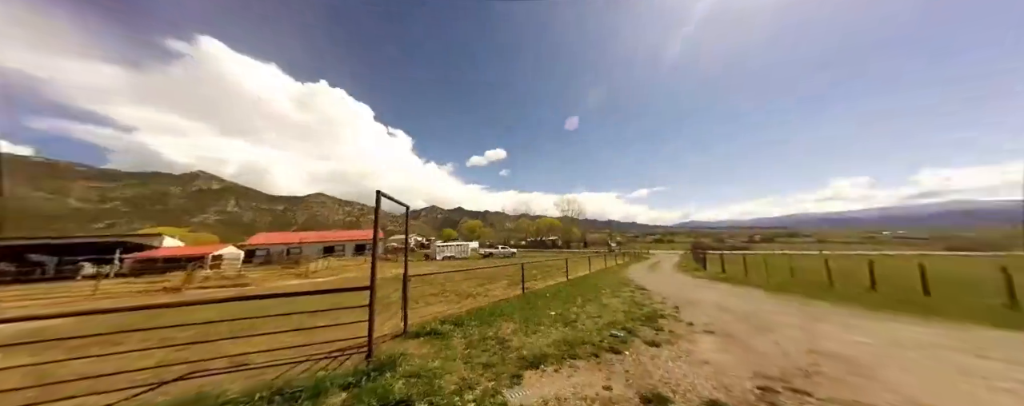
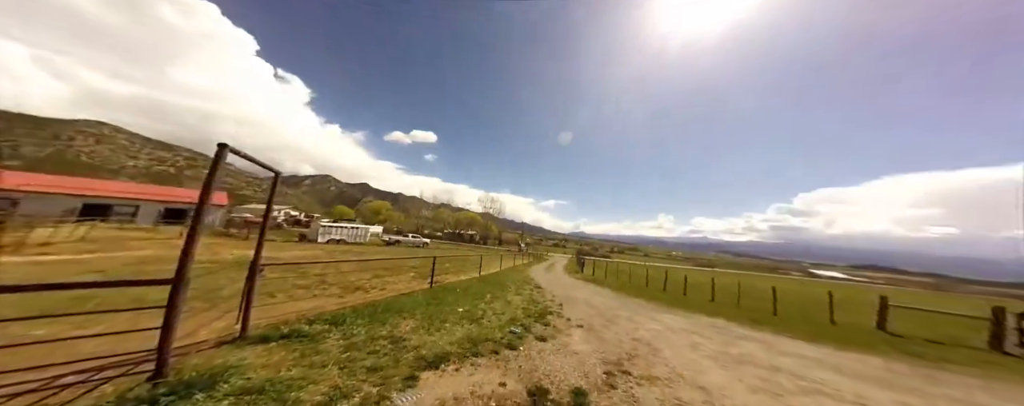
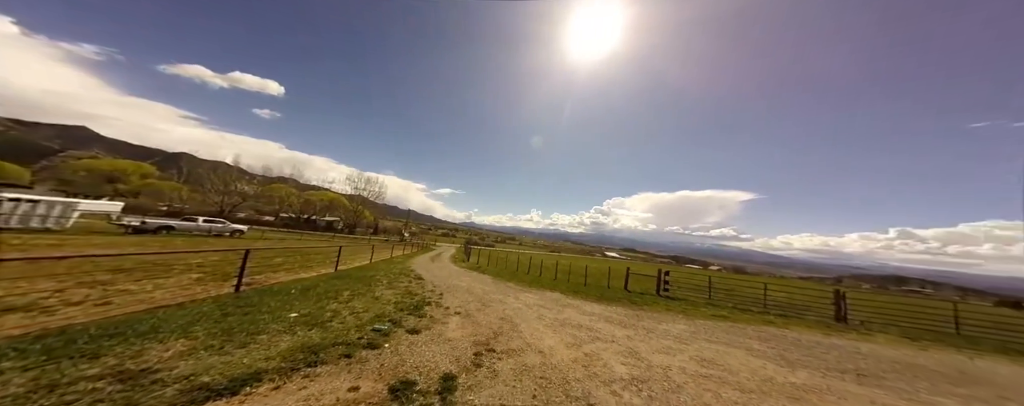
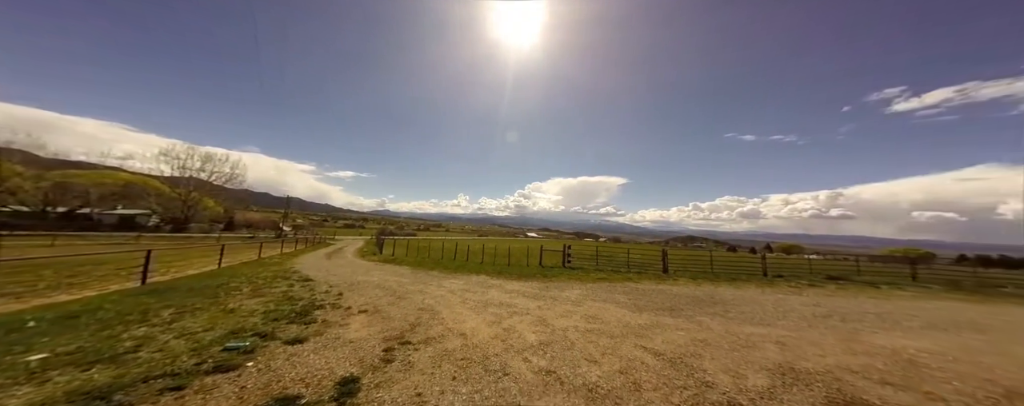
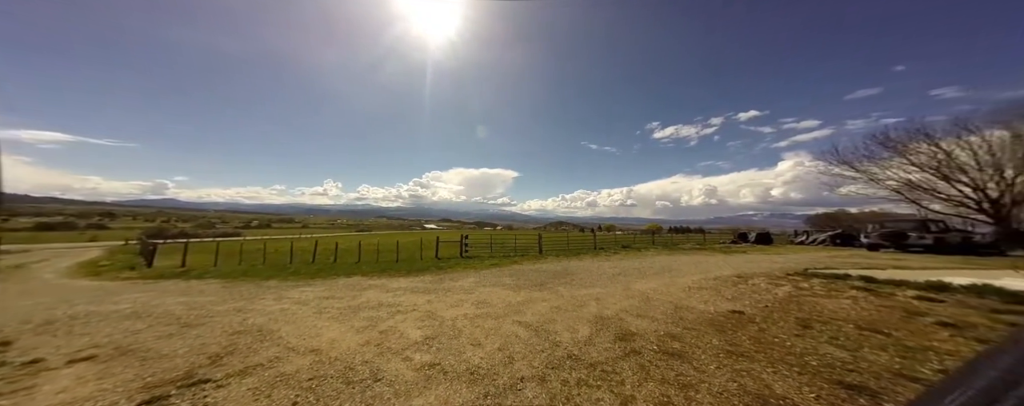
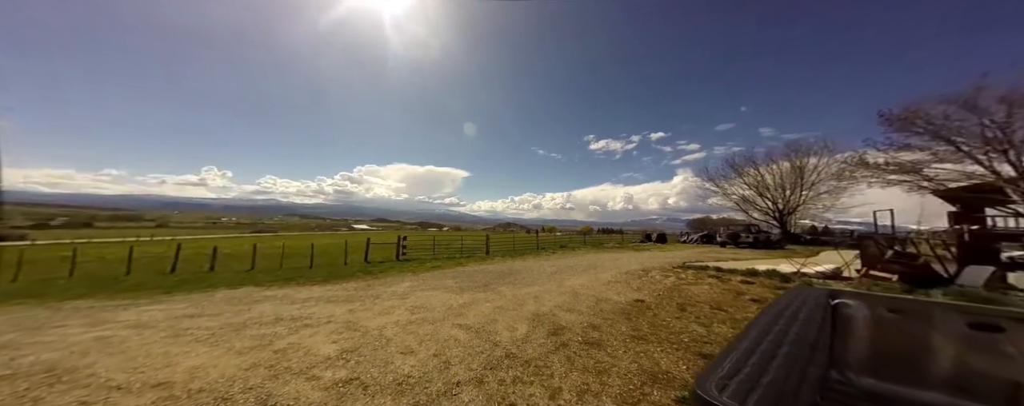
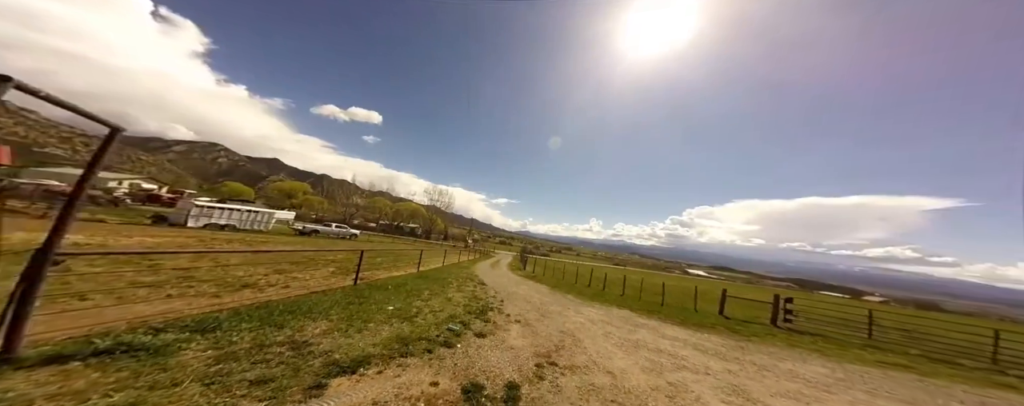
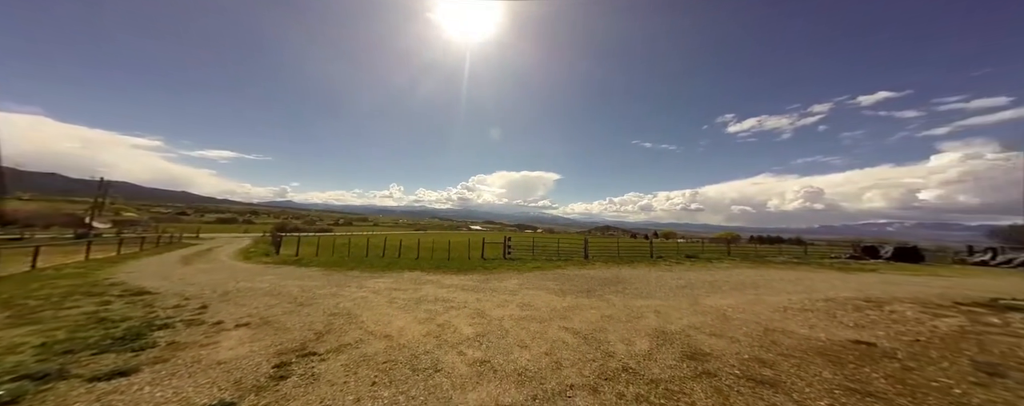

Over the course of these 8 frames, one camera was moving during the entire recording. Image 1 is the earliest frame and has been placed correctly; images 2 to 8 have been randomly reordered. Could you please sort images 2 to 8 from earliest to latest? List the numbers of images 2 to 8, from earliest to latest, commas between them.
2, 7, 3, 4, 8, 5, 6
